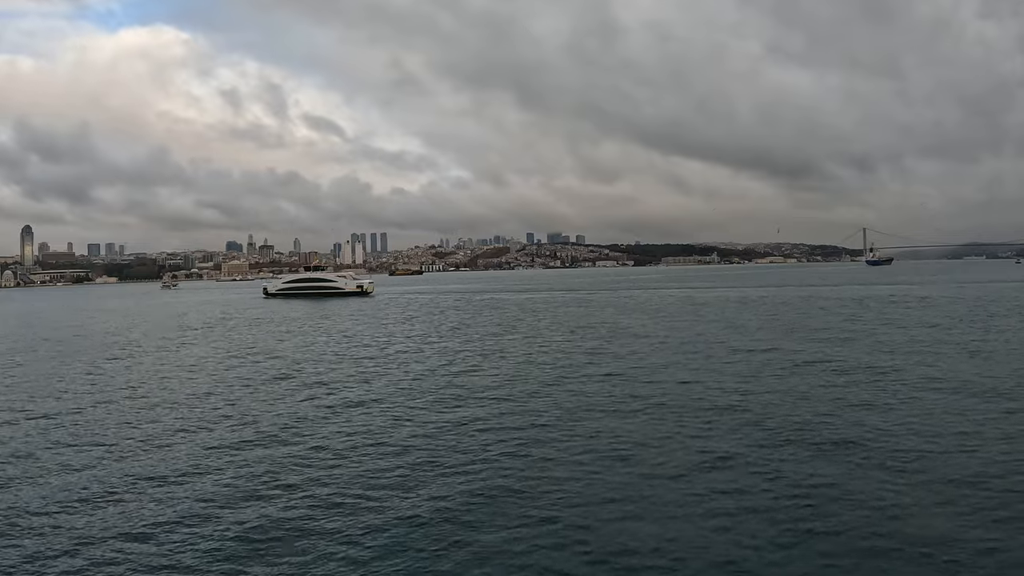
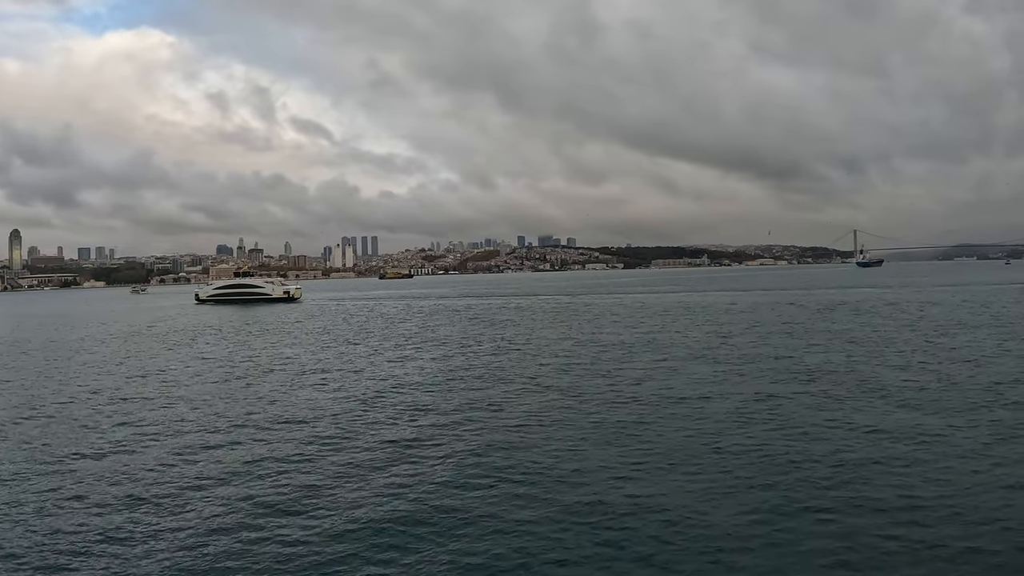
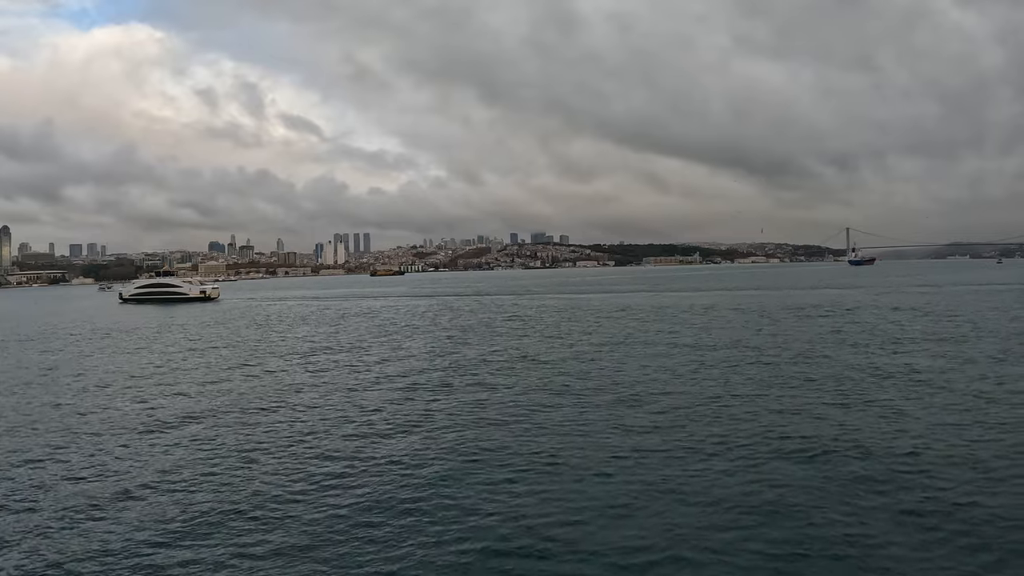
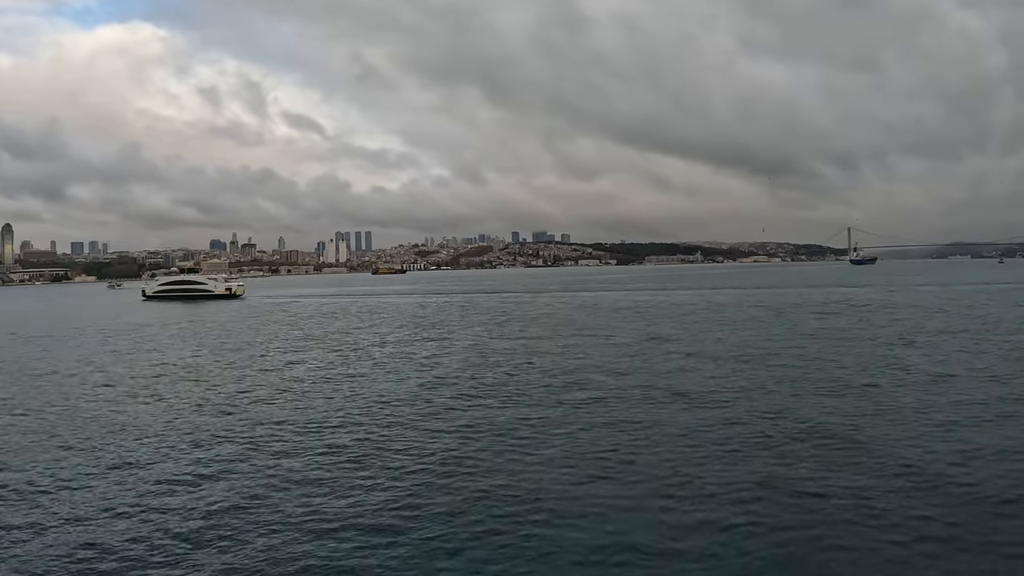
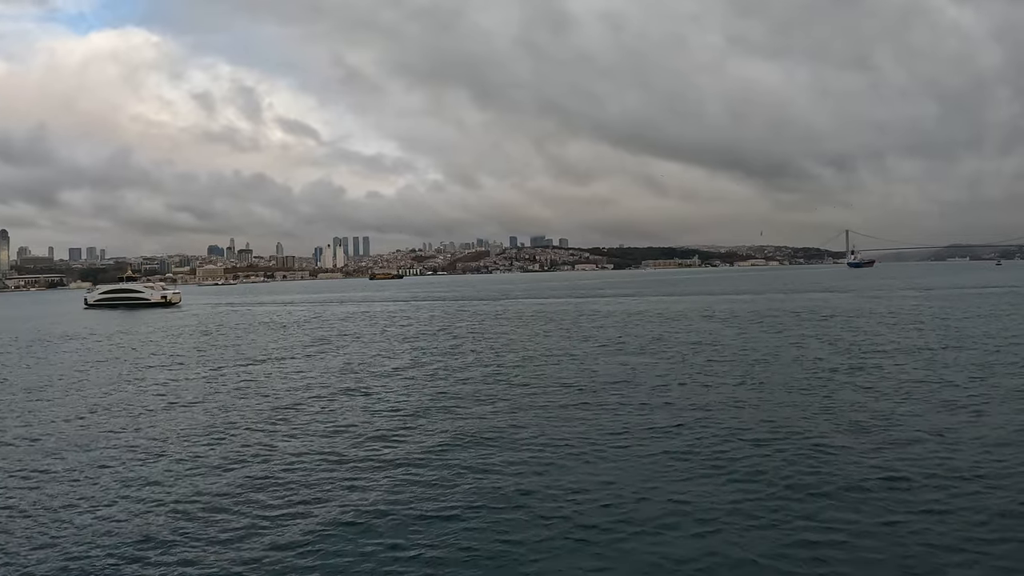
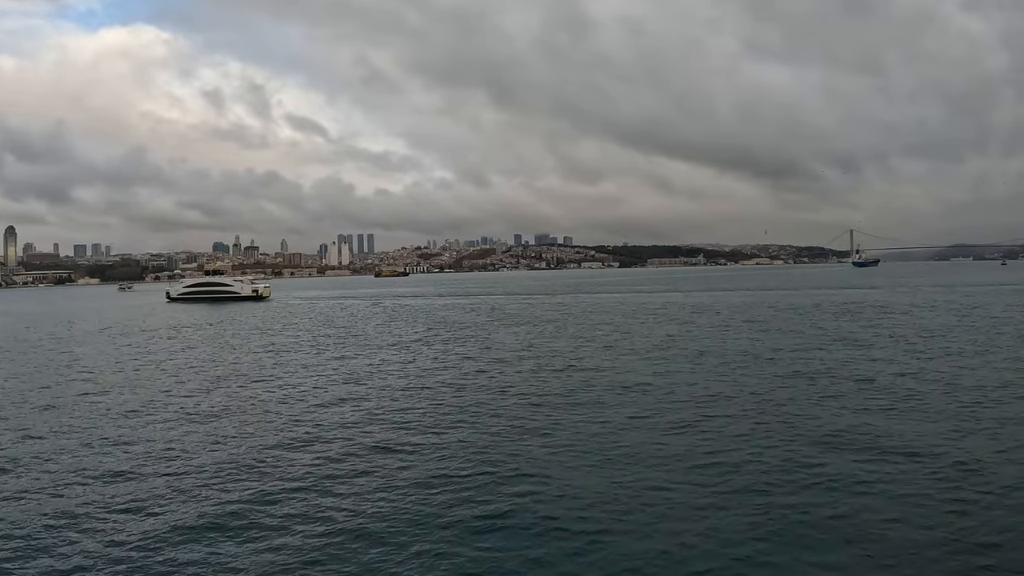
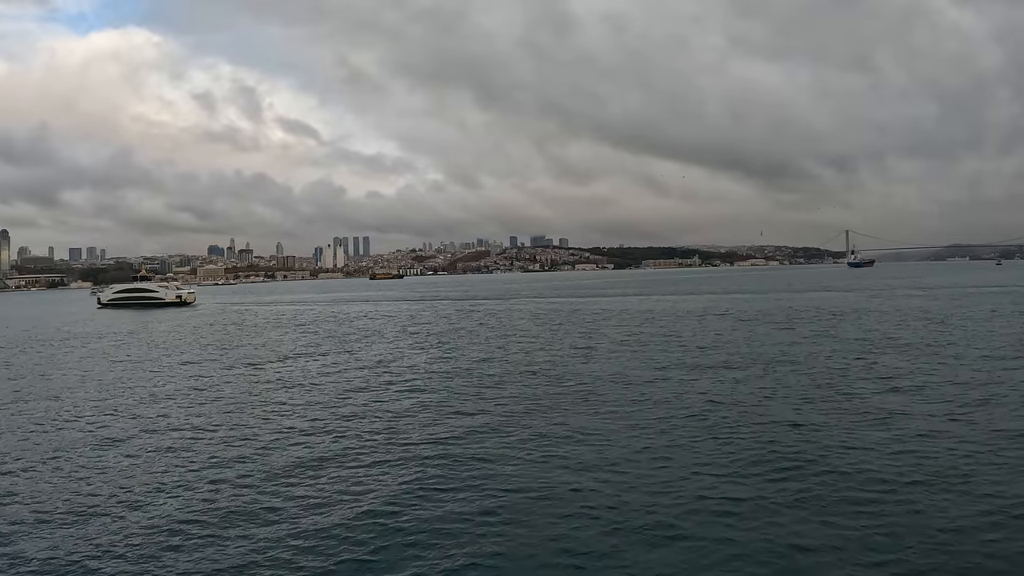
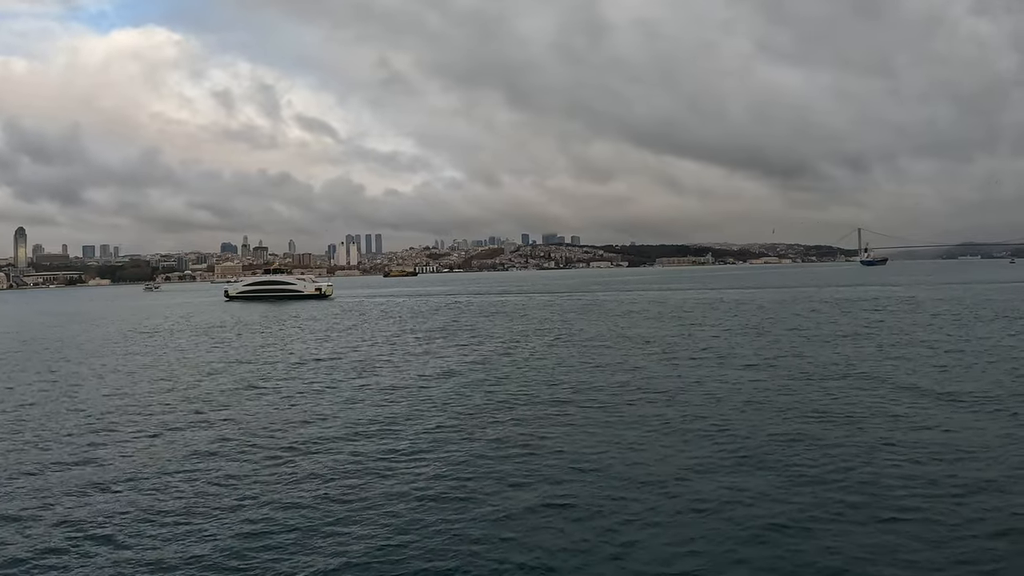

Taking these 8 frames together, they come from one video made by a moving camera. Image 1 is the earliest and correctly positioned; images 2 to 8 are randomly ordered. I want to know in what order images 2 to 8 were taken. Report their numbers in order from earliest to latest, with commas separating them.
8, 2, 6, 4, 3, 7, 5
